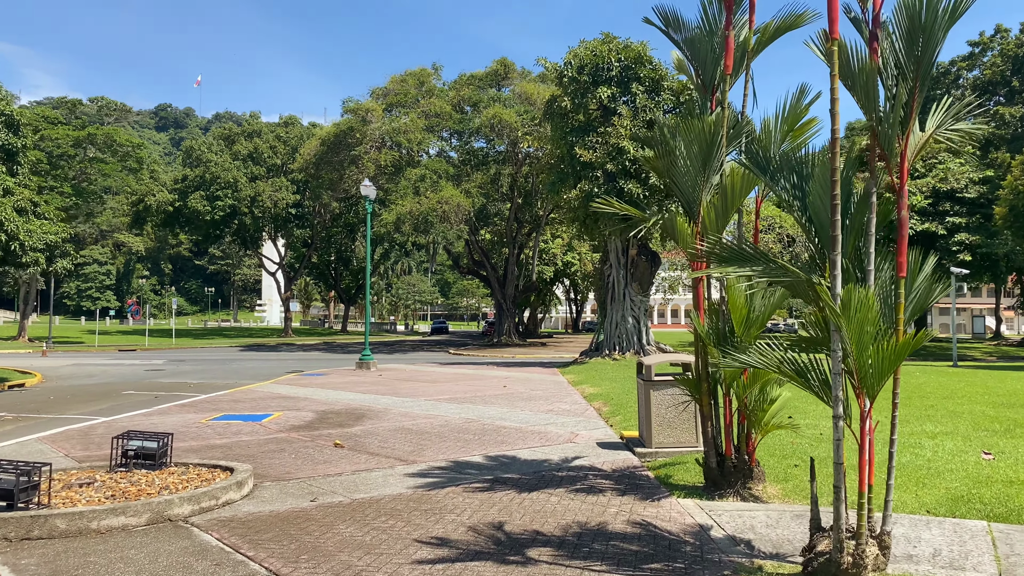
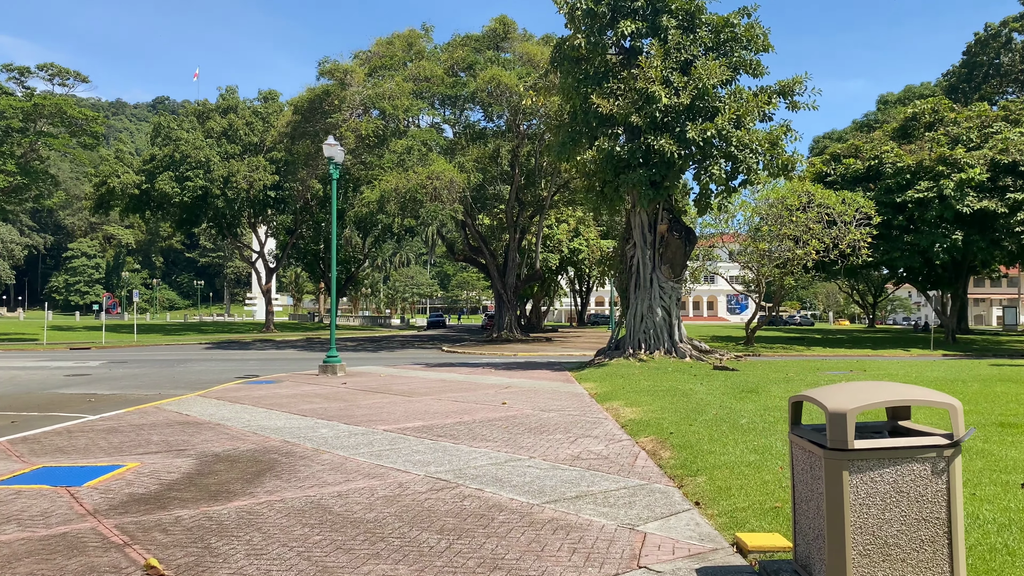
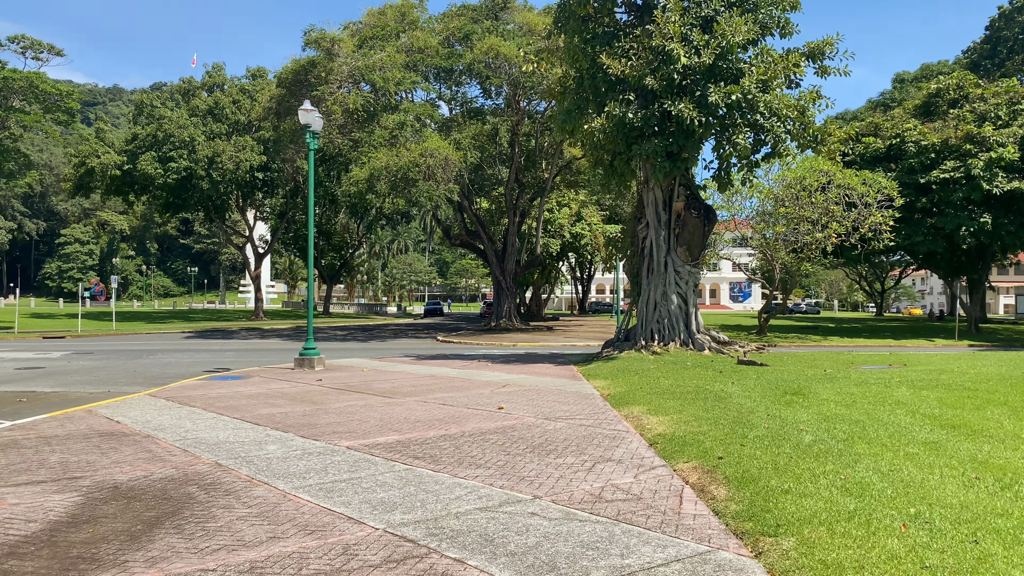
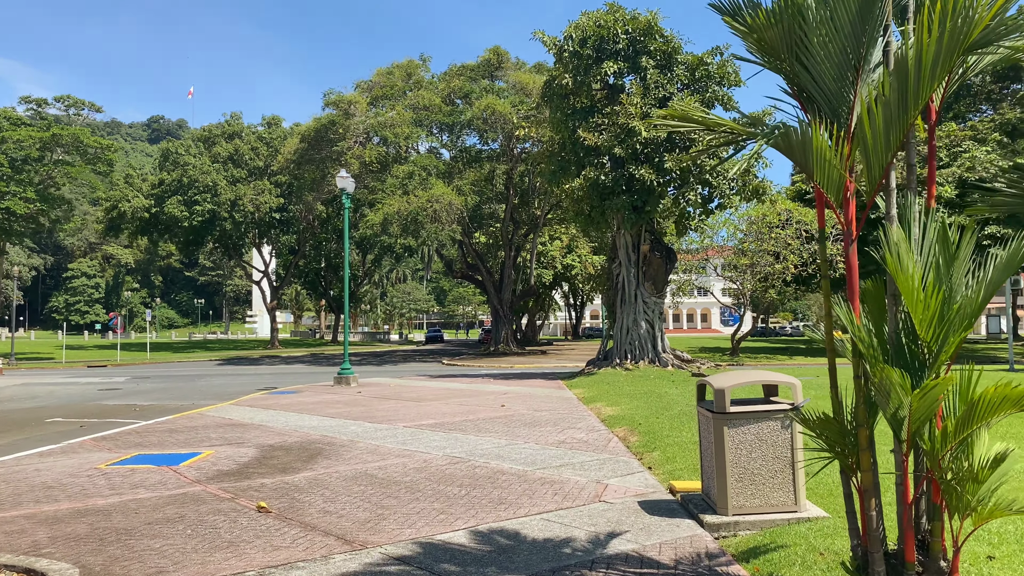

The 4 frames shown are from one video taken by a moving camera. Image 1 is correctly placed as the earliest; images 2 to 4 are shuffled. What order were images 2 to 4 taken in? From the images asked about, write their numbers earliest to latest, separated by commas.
4, 2, 3
